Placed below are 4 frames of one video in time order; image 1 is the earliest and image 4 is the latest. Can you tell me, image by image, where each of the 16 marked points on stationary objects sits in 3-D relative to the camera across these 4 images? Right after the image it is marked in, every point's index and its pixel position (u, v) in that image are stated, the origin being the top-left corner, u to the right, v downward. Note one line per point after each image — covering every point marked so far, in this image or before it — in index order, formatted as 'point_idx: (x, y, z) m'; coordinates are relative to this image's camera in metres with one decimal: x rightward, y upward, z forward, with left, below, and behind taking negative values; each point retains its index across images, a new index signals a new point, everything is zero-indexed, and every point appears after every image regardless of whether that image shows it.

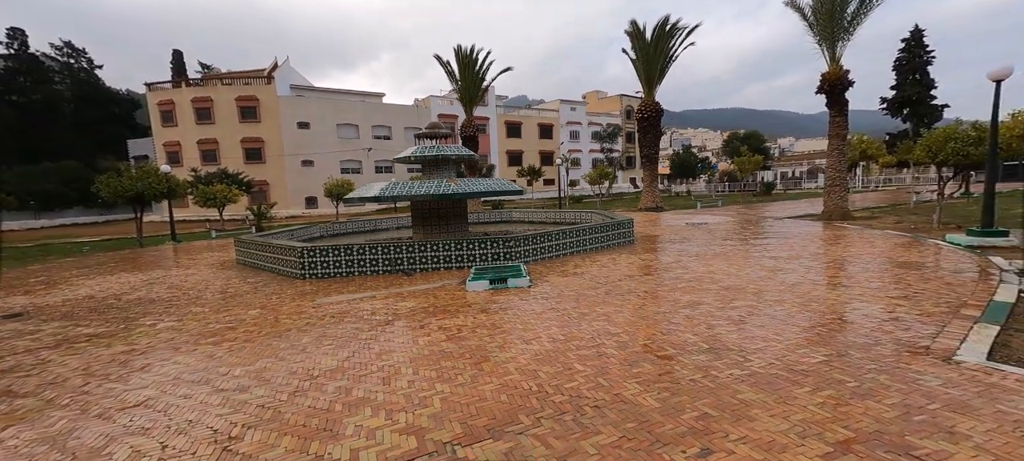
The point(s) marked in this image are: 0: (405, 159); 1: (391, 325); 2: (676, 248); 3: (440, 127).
0: (-3.5, +2.3, +14.7) m
1: (-1.6, -1.2, +6.0) m
2: (+4.1, -0.4, +11.6) m
3: (-2.4, +3.4, +15.2) m
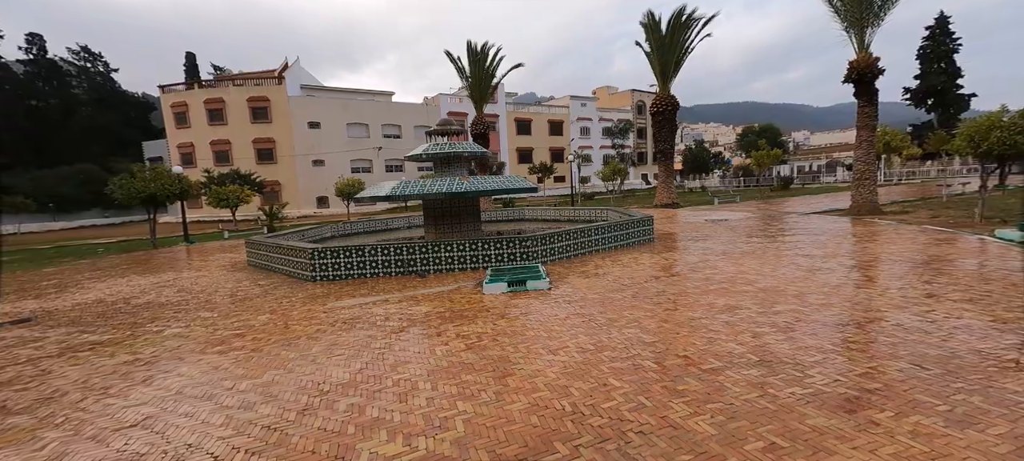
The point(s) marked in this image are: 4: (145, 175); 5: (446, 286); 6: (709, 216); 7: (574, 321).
0: (-3.0, +2.3, +14.4) m
1: (-1.3, -1.3, +5.6) m
2: (+4.5, -0.4, +11.1) m
3: (-1.9, +3.5, +14.8) m
4: (-15.7, +2.4, +19.4) m
5: (-1.2, -1.0, +8.2) m
6: (+8.2, +0.6, +18.8) m
7: (+0.8, -1.1, +5.5) m
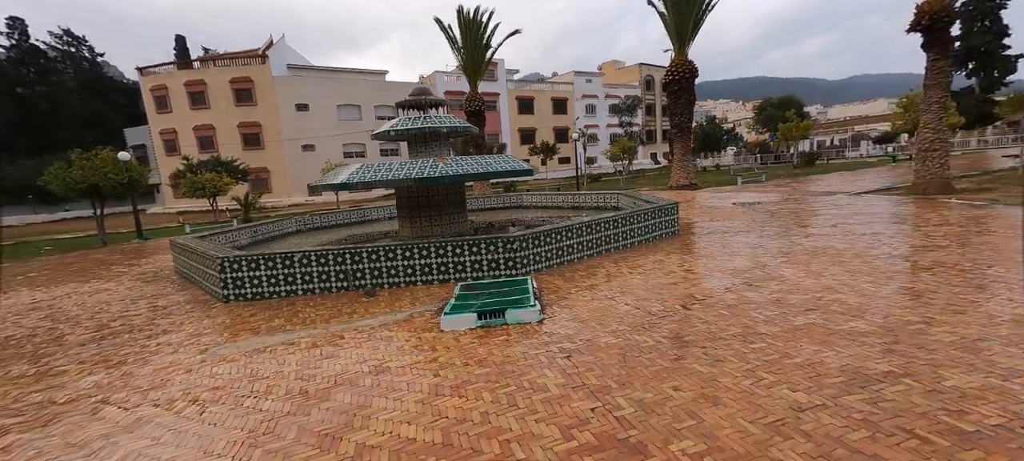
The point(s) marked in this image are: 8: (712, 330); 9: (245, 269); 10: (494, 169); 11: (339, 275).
0: (-3.3, +2.5, +11.8) m
1: (-1.6, -1.4, +3.1) m
2: (+4.3, -0.2, +8.5) m
3: (-2.2, +3.7, +12.1) m
4: (-15.9, +2.5, +17.0) m
5: (-1.5, -1.0, +5.8) m
6: (+7.9, +1.1, +16.2) m
7: (+0.4, -1.2, +3.0) m
8: (+1.9, -0.9, +4.3) m
9: (-4.1, -0.6, +7.0) m
10: (-0.4, +1.5, +10.8) m
11: (-2.7, -0.7, +7.1) m
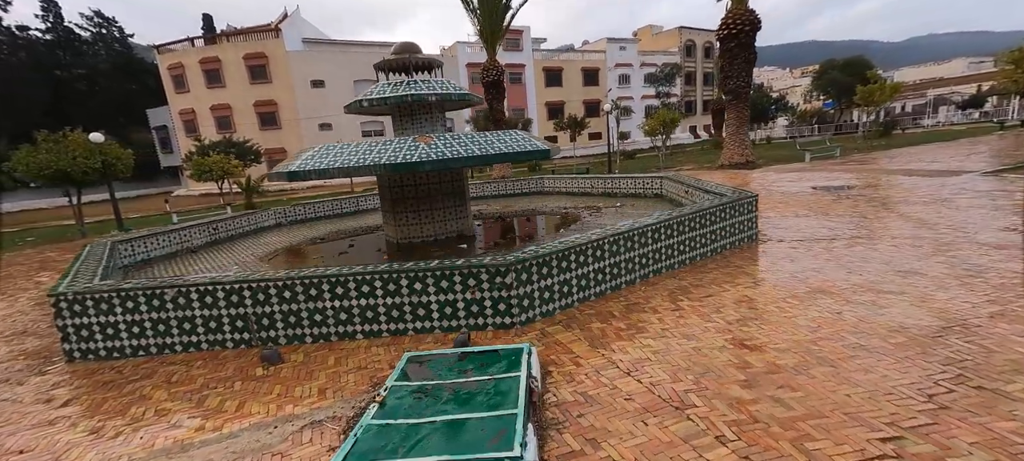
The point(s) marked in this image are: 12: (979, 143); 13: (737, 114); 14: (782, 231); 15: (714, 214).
0: (-3.1, +2.5, +9.1) m
1: (-1.9, -1.8, +0.6) m
2: (+4.3, -0.3, +5.4) m
3: (-1.9, +3.7, +9.3) m
4: (-15.3, +2.8, +15.1) m
5: (-1.6, -1.3, +3.1) m
6: (+8.5, +1.4, +12.8) m
7: (+0.1, -1.6, +0.3) m
8: (+1.6, -1.3, +1.5) m
9: (-4.1, -0.8, +4.5) m
10: (-0.3, +1.4, +8.0) m
11: (-2.7, -0.9, +4.6) m
12: (+19.7, +3.7, +19.3) m
13: (+9.1, +4.8, +18.6) m
14: (+4.3, 0.0, +7.3) m
15: (+2.8, +0.2, +6.3) m
